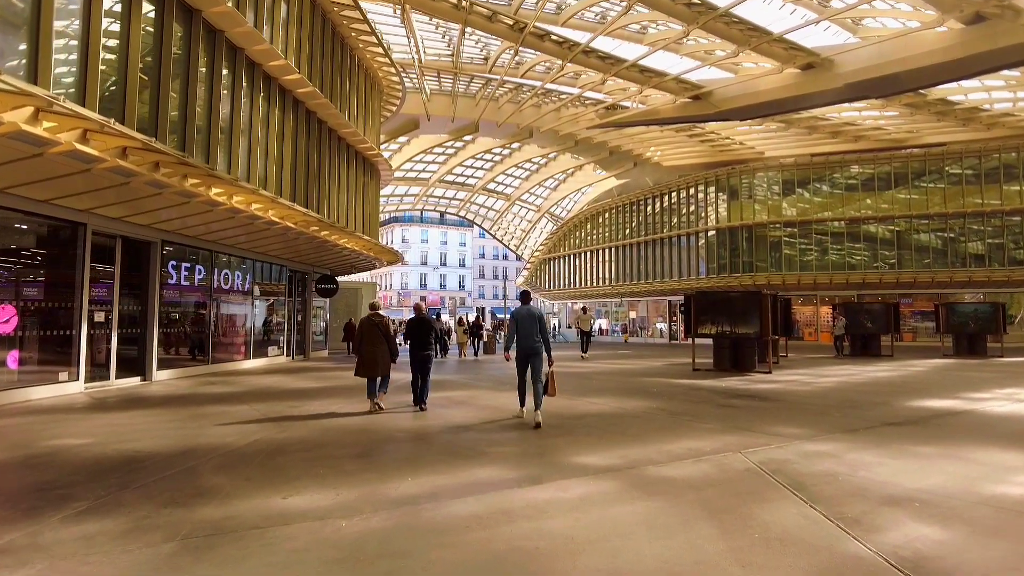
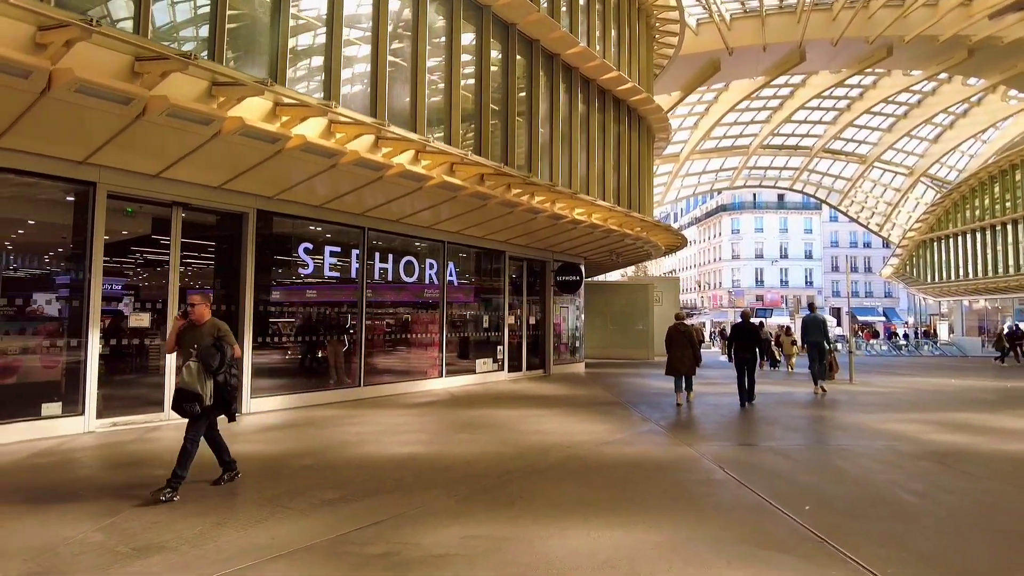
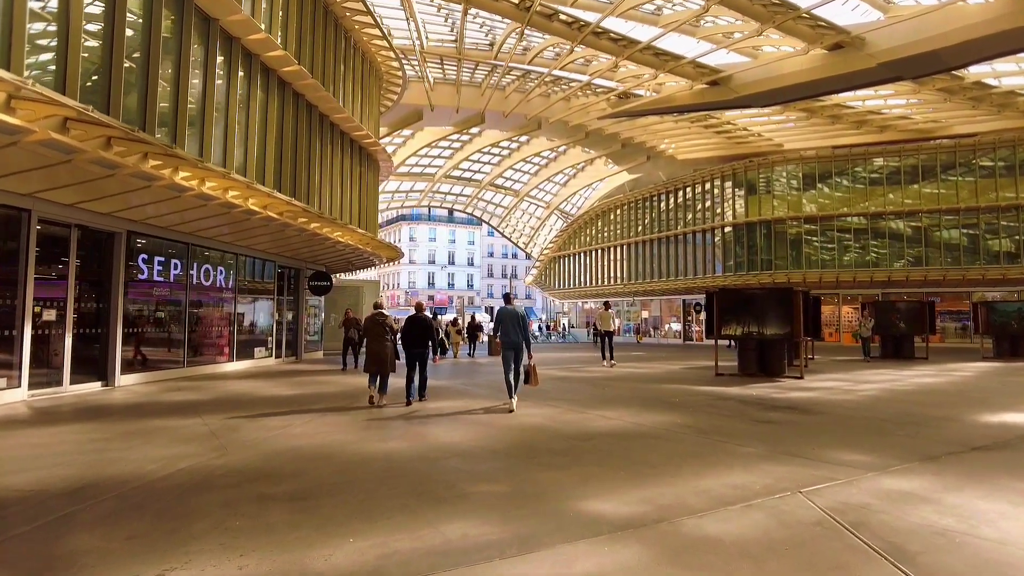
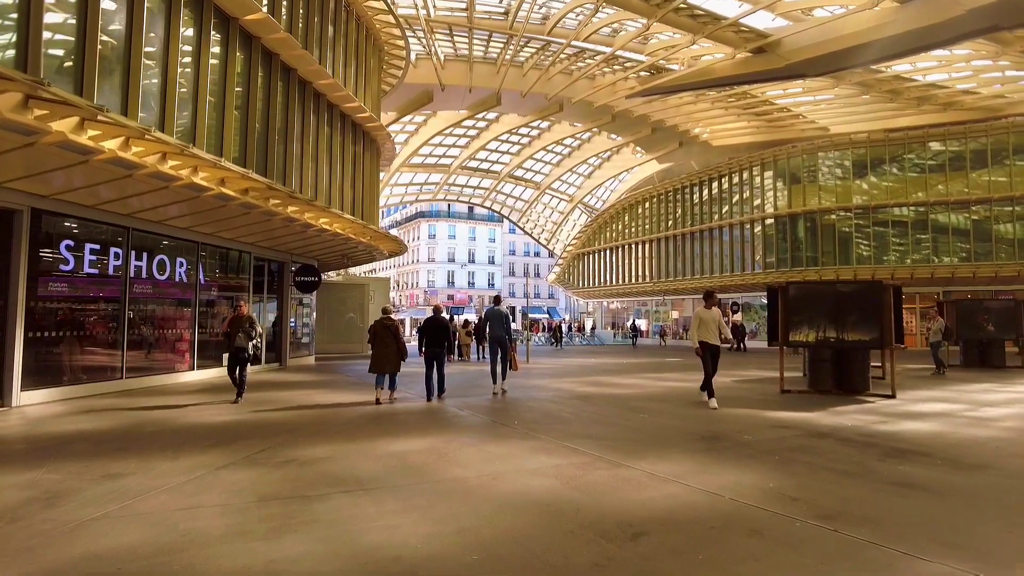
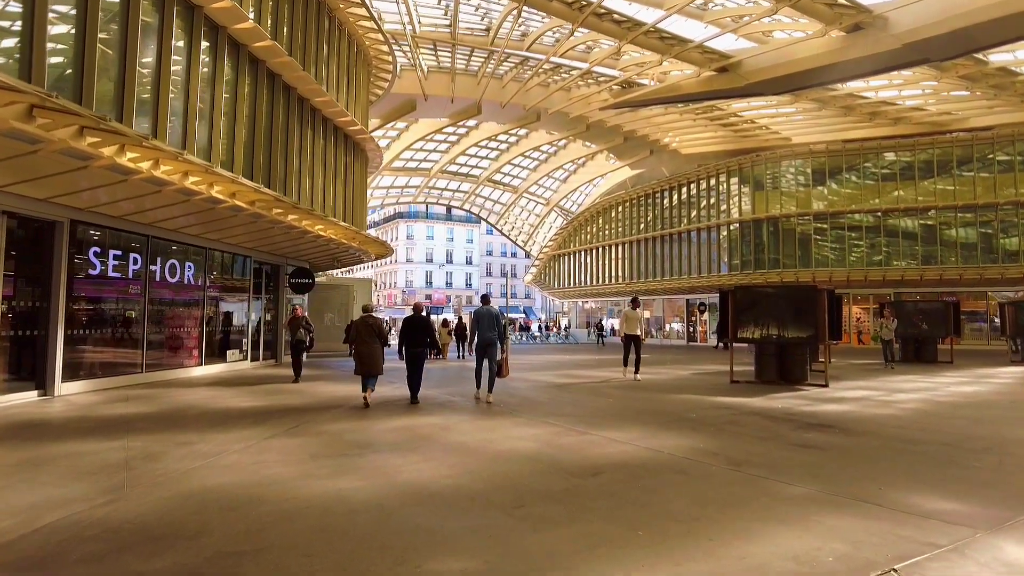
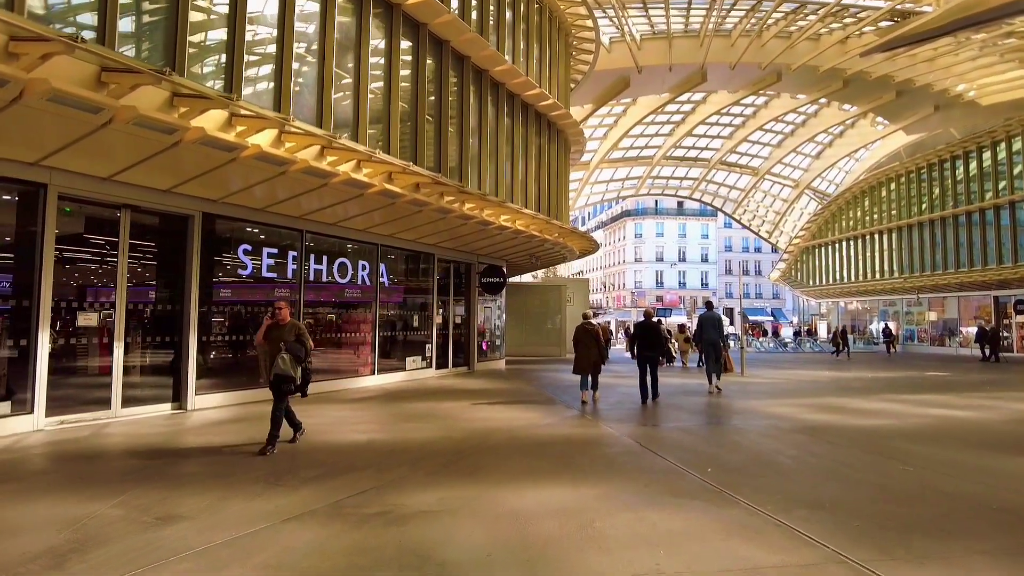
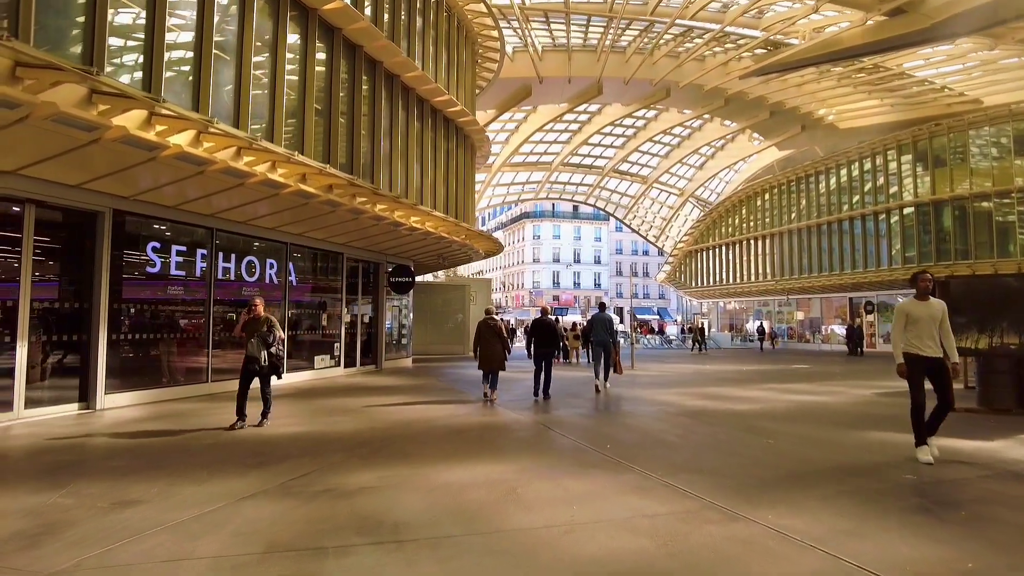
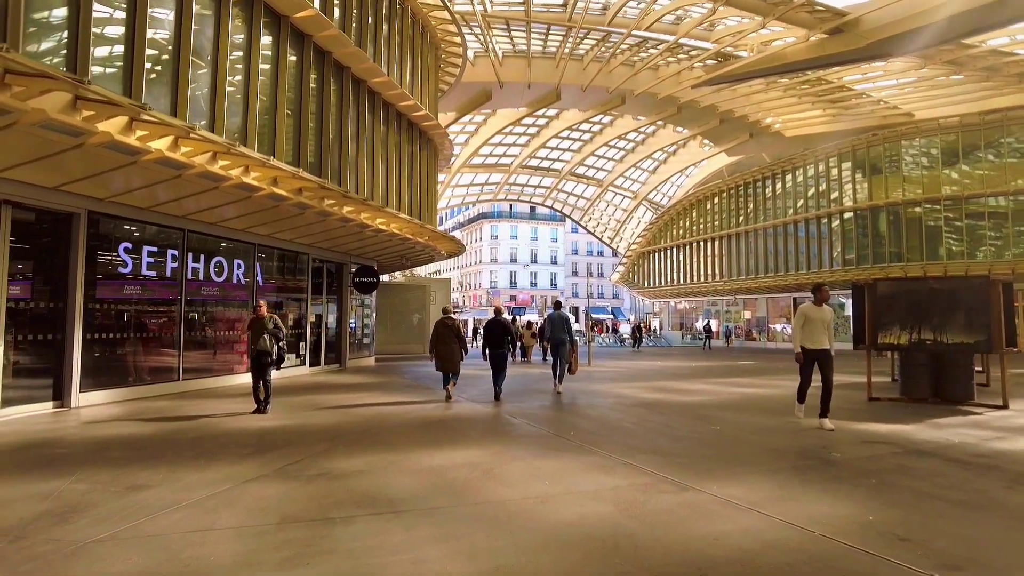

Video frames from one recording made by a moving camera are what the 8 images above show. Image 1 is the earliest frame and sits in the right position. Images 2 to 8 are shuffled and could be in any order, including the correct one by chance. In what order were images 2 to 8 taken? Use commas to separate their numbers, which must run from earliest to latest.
3, 5, 4, 8, 7, 6, 2
